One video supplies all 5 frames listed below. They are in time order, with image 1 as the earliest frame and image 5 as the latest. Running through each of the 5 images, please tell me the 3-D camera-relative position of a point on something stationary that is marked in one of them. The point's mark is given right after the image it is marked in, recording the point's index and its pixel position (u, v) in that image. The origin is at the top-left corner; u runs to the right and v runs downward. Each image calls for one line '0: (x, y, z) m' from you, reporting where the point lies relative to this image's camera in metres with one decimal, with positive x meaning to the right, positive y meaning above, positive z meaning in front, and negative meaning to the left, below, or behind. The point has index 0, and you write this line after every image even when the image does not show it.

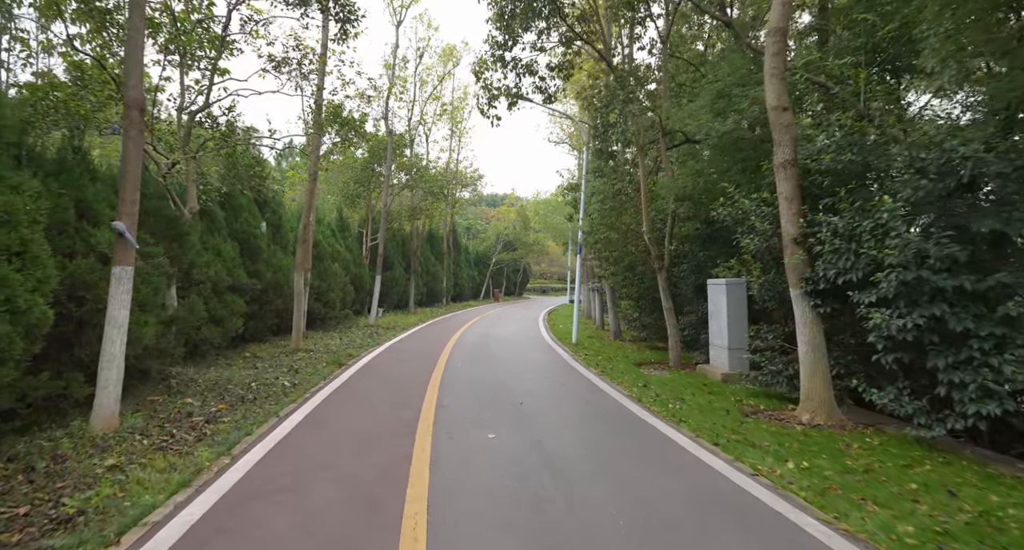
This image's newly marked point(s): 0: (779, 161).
0: (+3.9, +1.7, +7.7) m
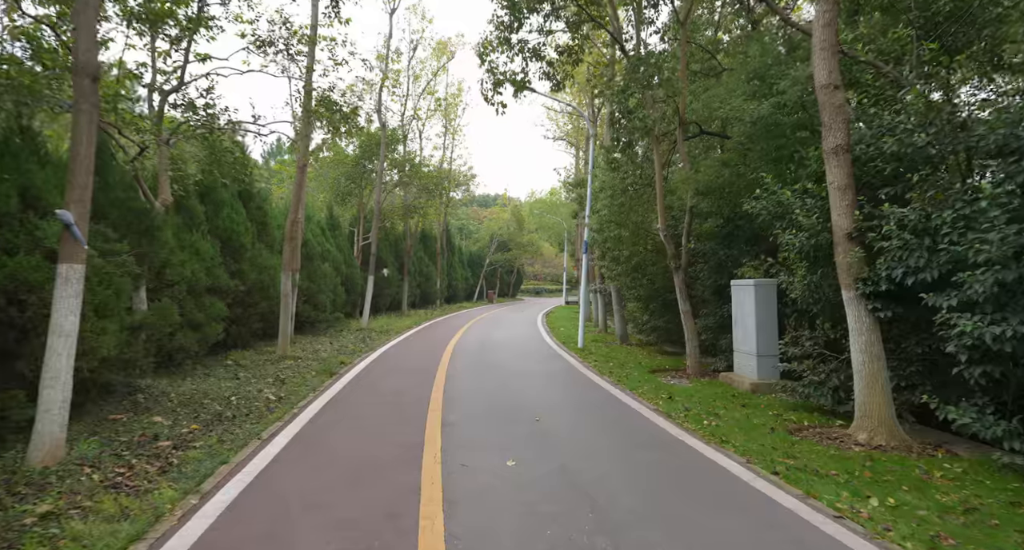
0: (+4.2, +1.7, +6.8) m
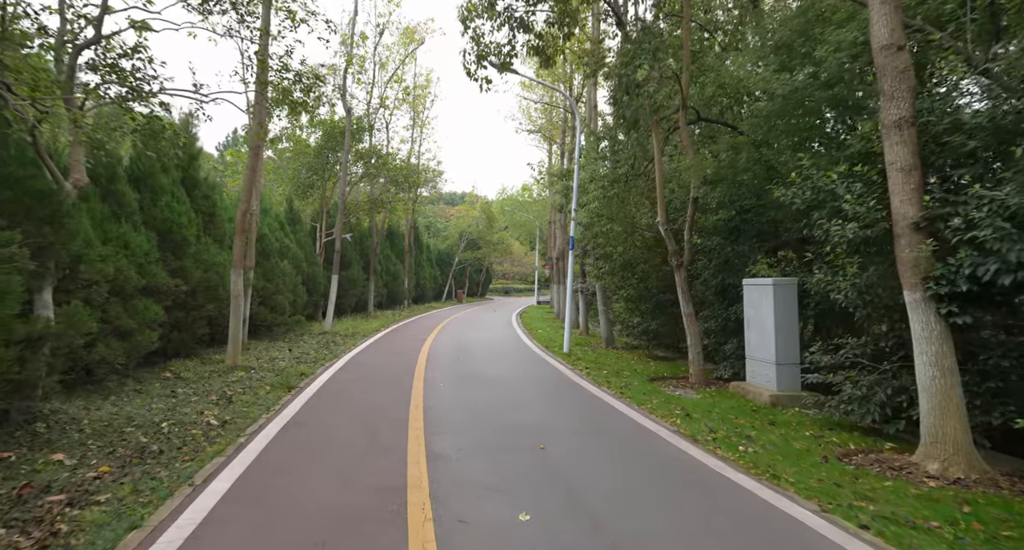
0: (+4.2, +1.7, +5.7) m
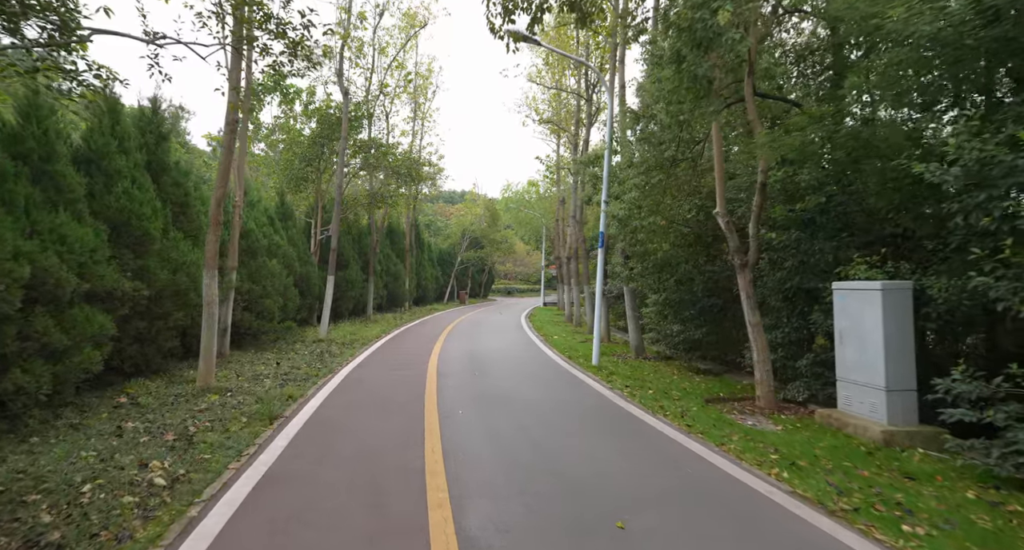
0: (+4.8, +1.7, +3.8) m
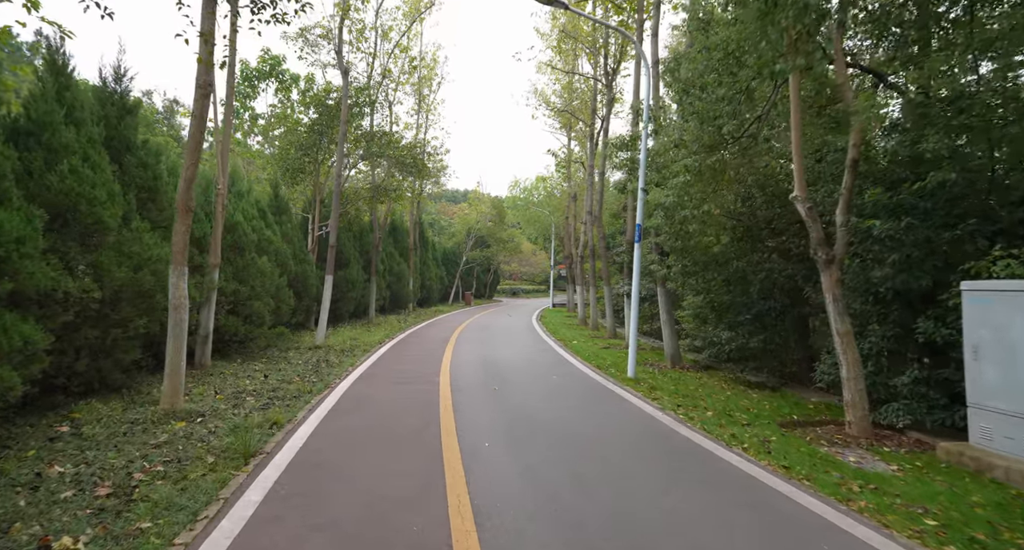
0: (+5.3, +1.7, +2.1) m
